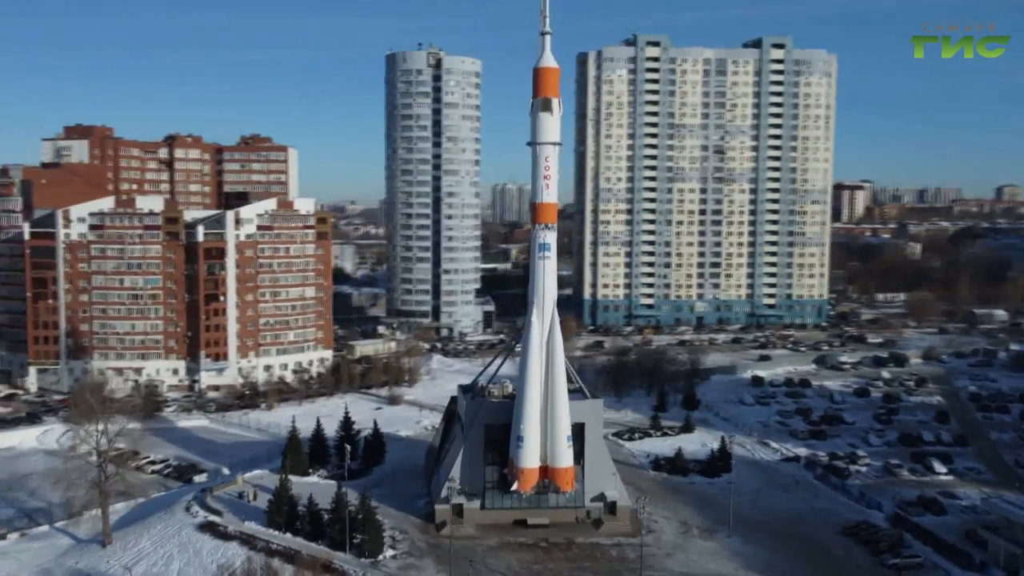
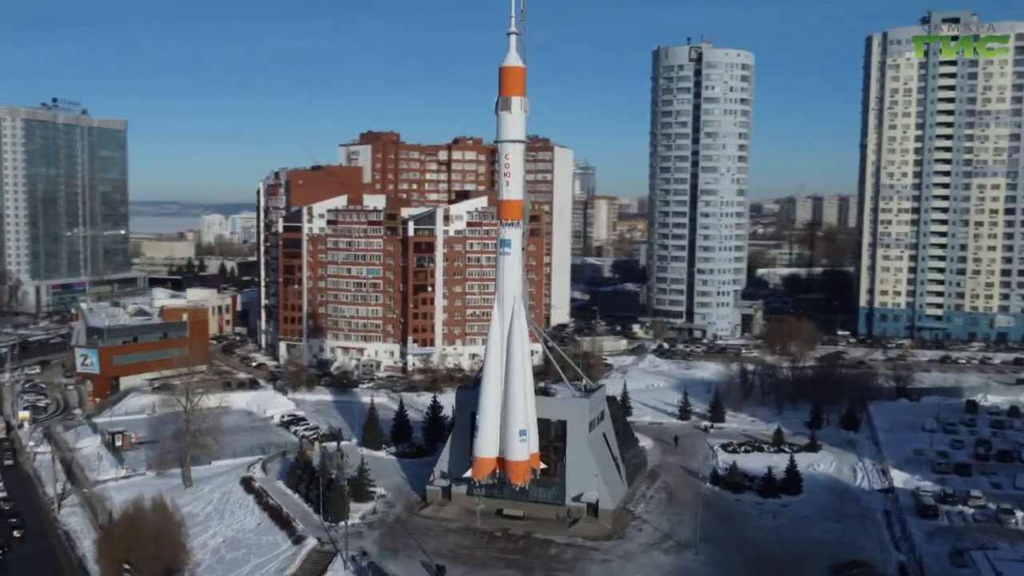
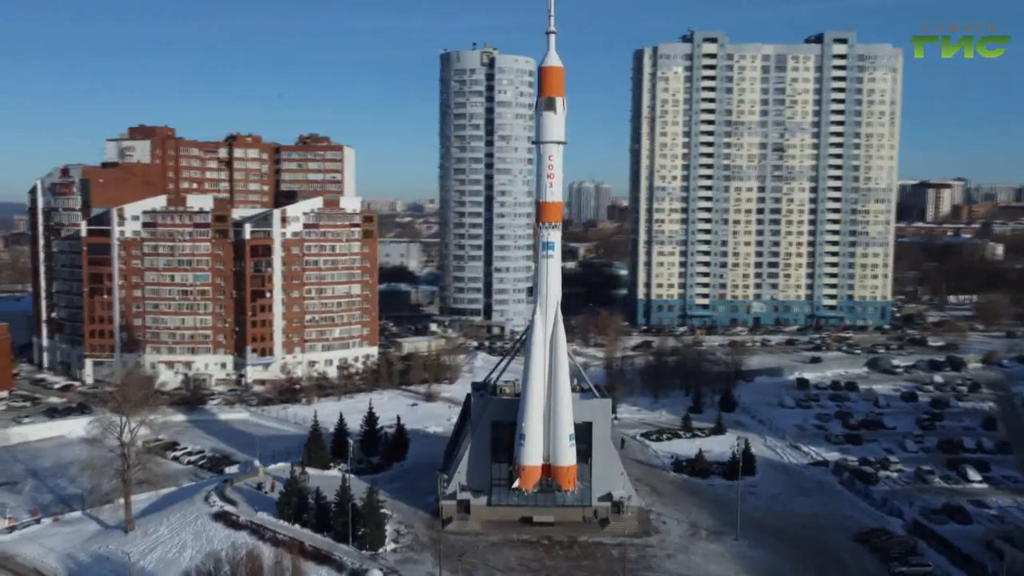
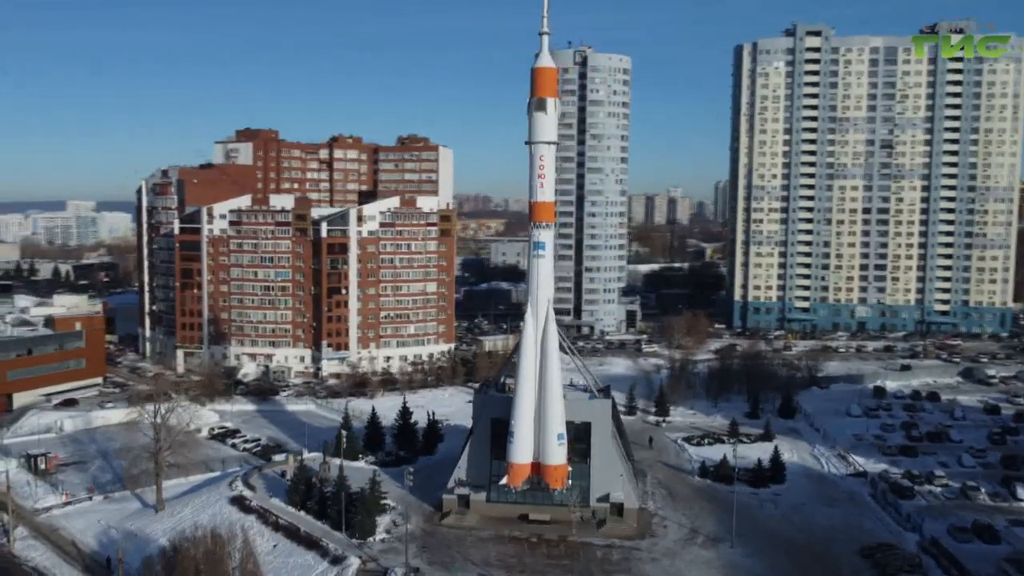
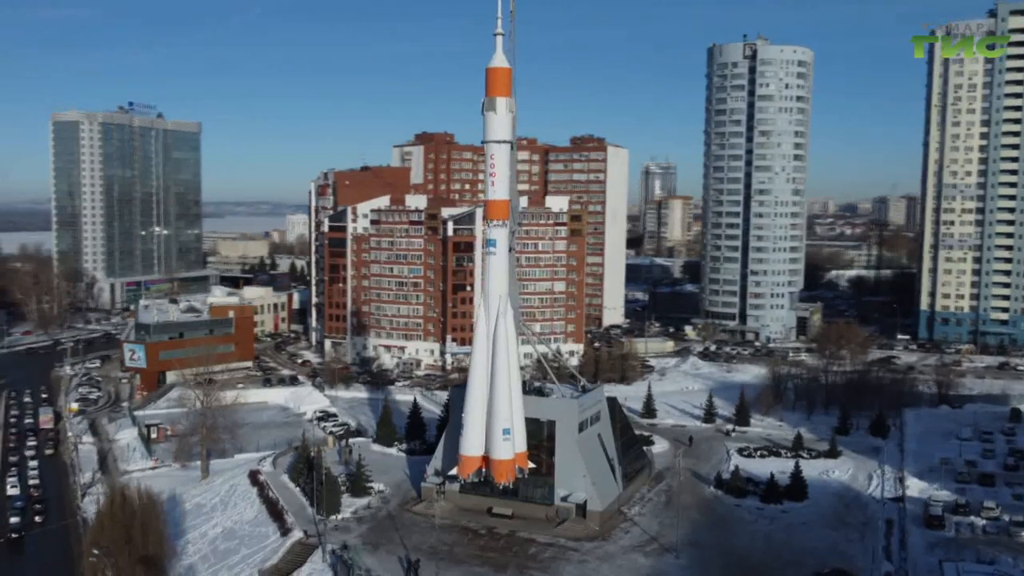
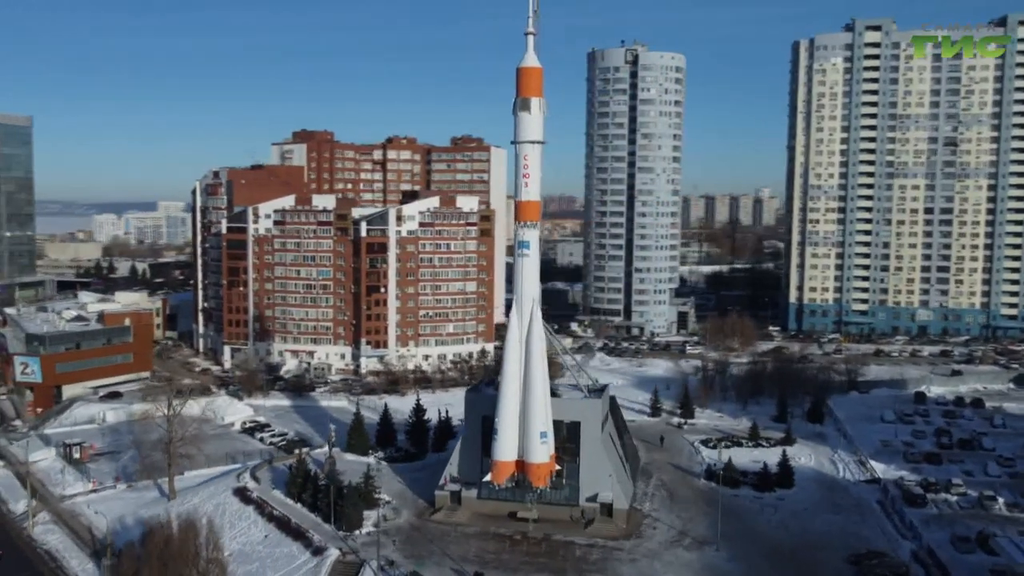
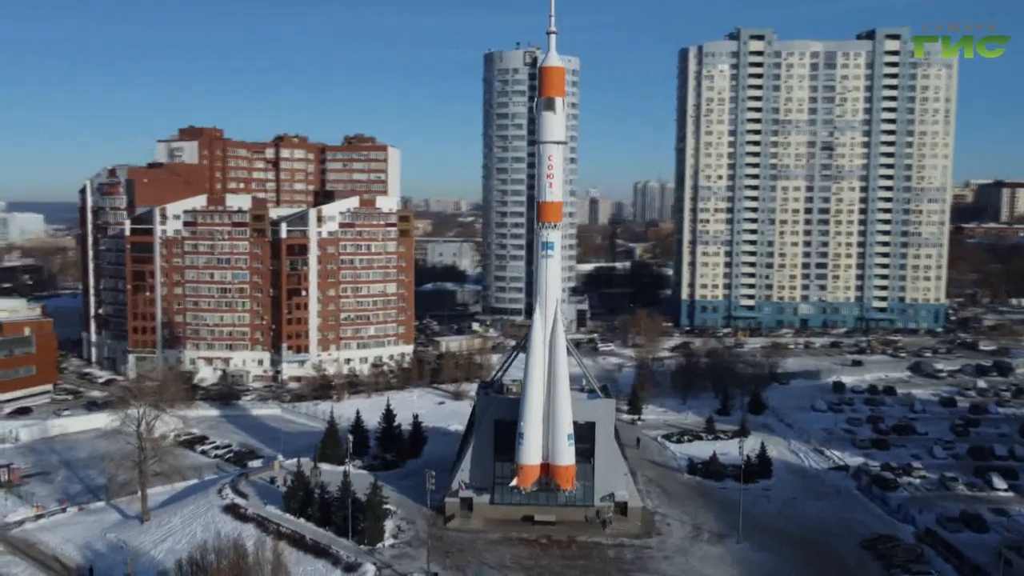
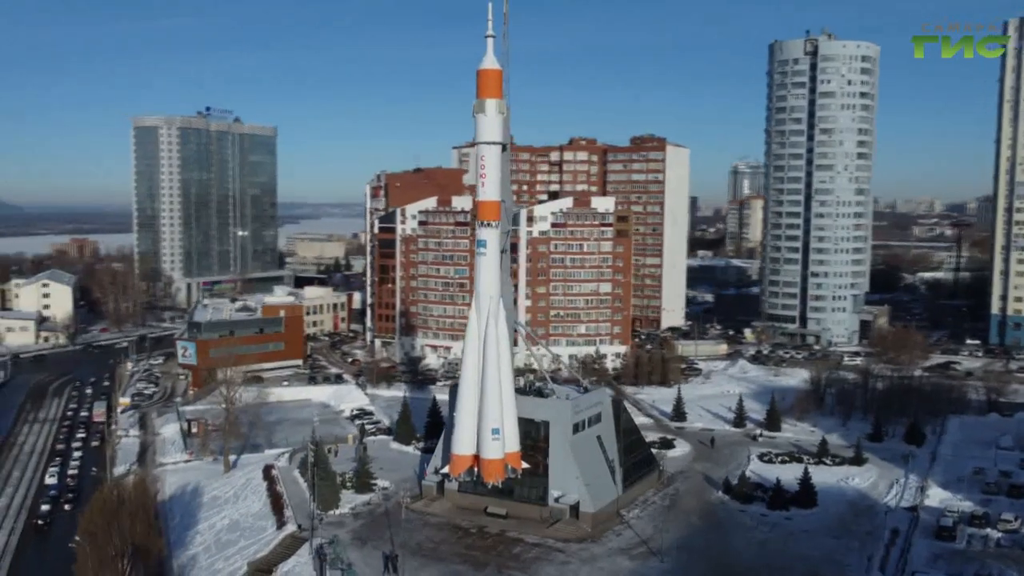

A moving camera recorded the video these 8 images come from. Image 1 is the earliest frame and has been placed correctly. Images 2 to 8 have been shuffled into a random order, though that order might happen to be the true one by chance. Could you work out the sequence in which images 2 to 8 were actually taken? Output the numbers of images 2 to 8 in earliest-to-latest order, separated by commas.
3, 7, 4, 6, 2, 5, 8
